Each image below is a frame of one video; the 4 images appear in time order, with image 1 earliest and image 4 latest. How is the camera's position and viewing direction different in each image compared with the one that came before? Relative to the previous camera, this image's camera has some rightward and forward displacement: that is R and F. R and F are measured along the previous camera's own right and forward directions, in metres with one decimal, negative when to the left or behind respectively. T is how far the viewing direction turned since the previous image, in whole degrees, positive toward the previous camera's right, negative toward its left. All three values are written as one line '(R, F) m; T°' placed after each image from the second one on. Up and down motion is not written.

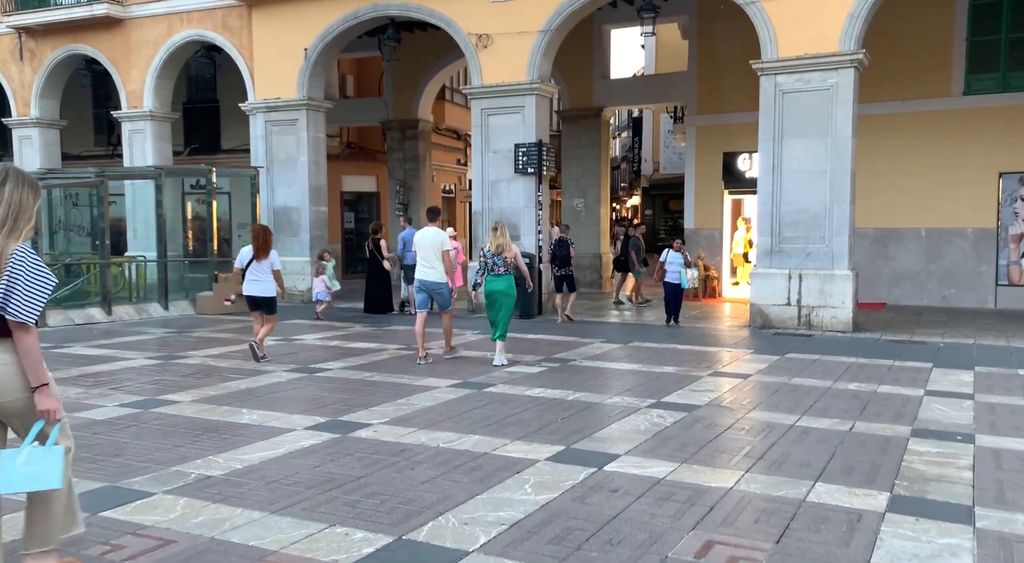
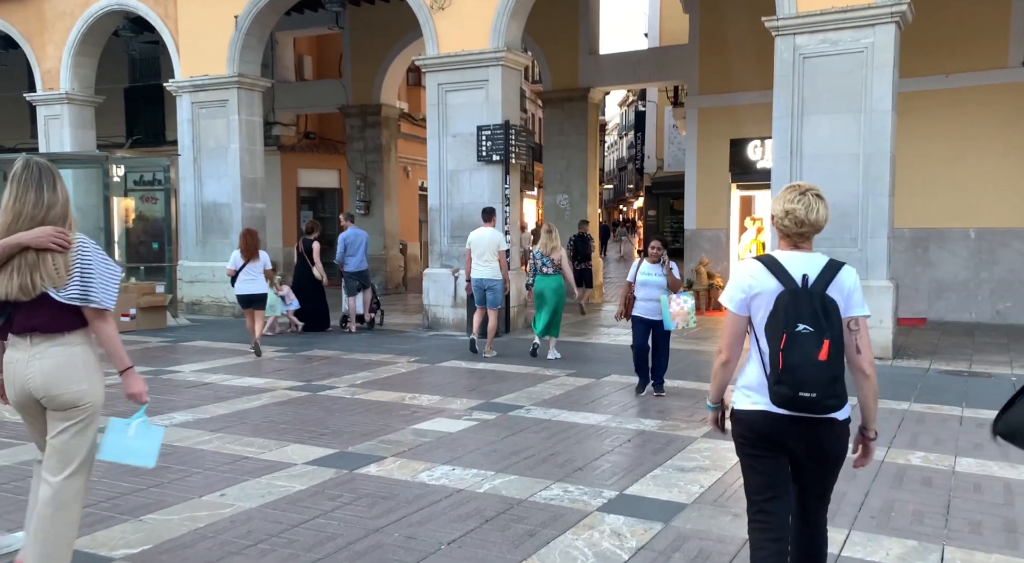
(+0.6, +2.7) m; -1°
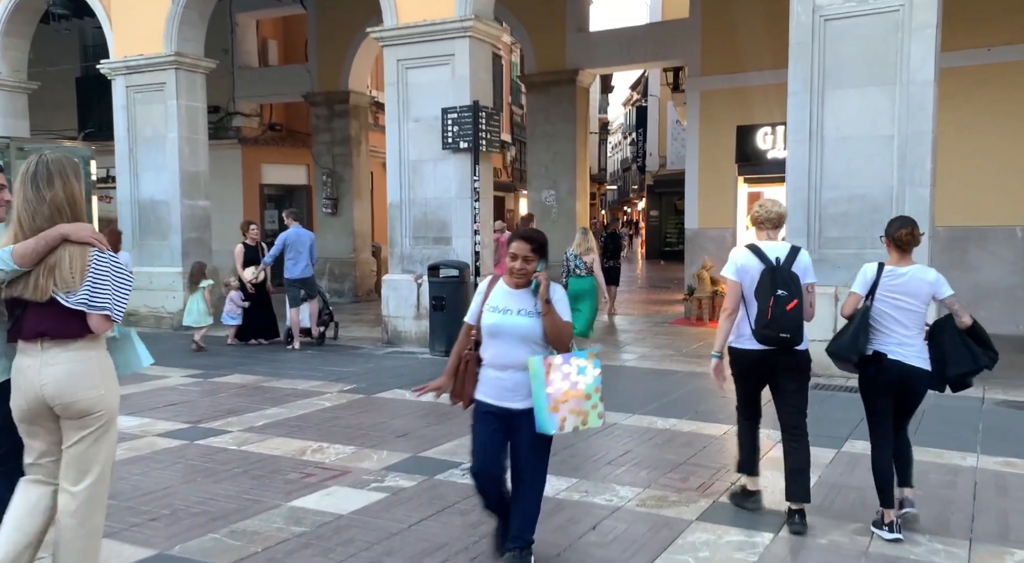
(+0.4, +1.8) m; 0°
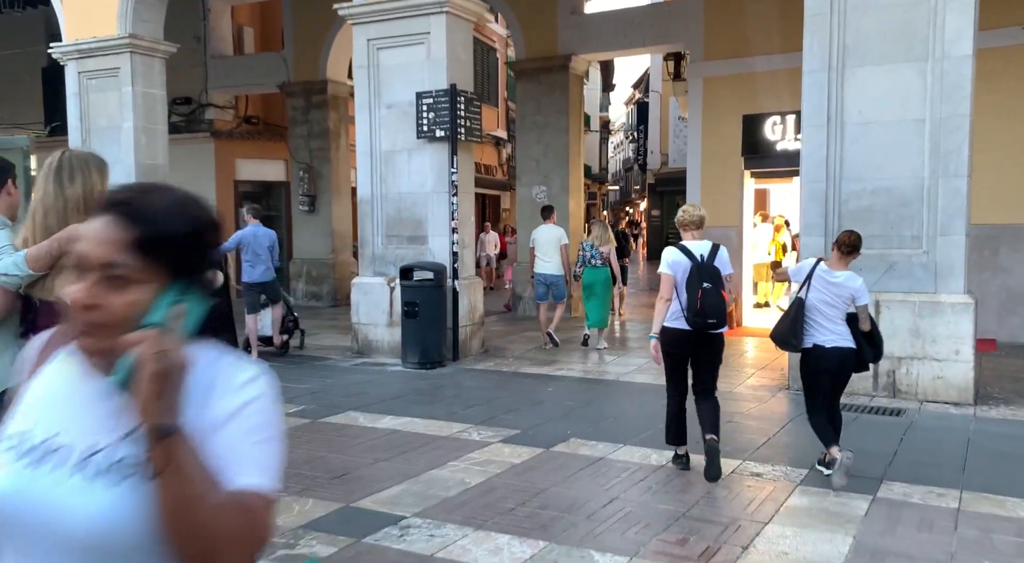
(+0.2, +1.1) m; 0°
